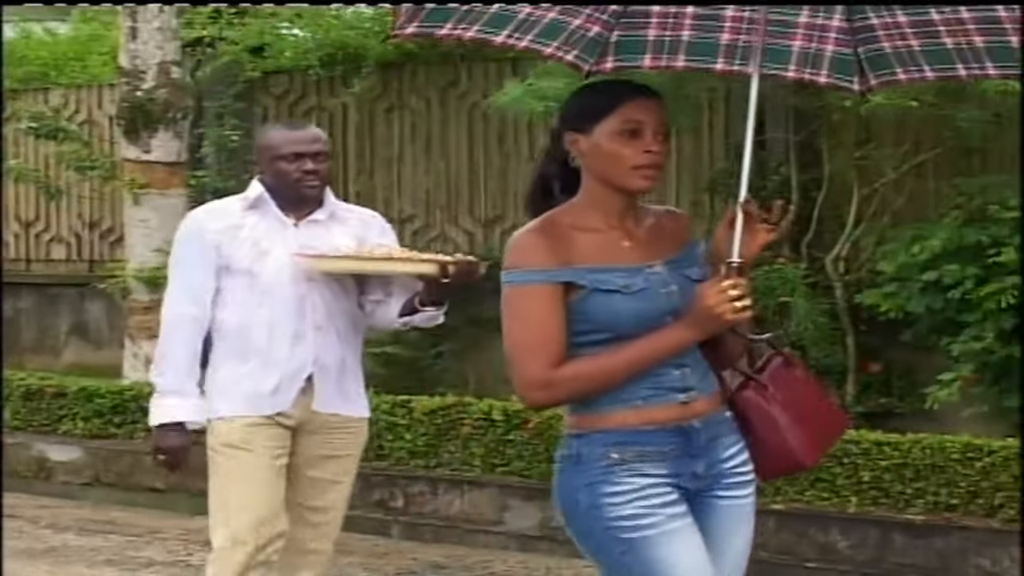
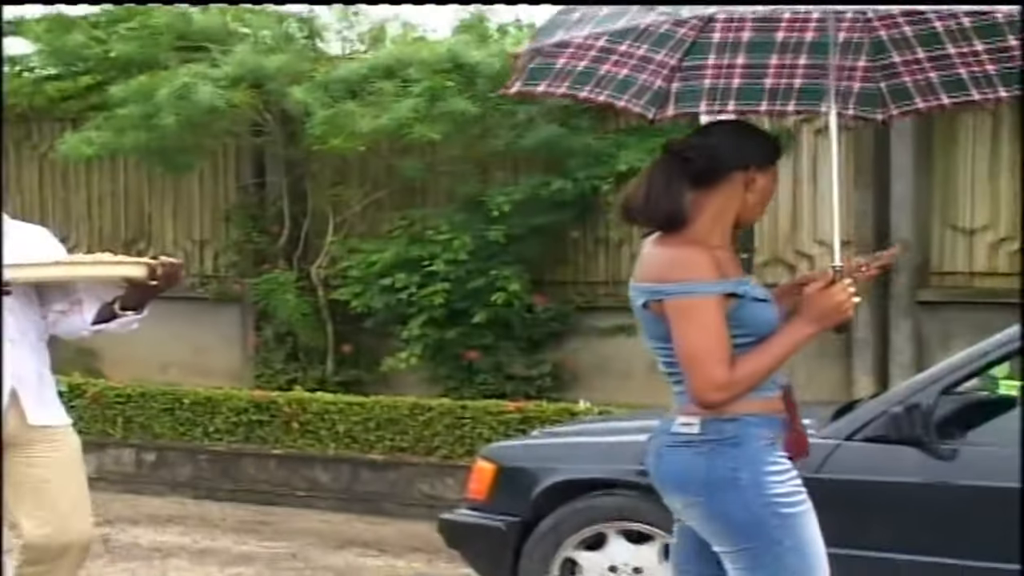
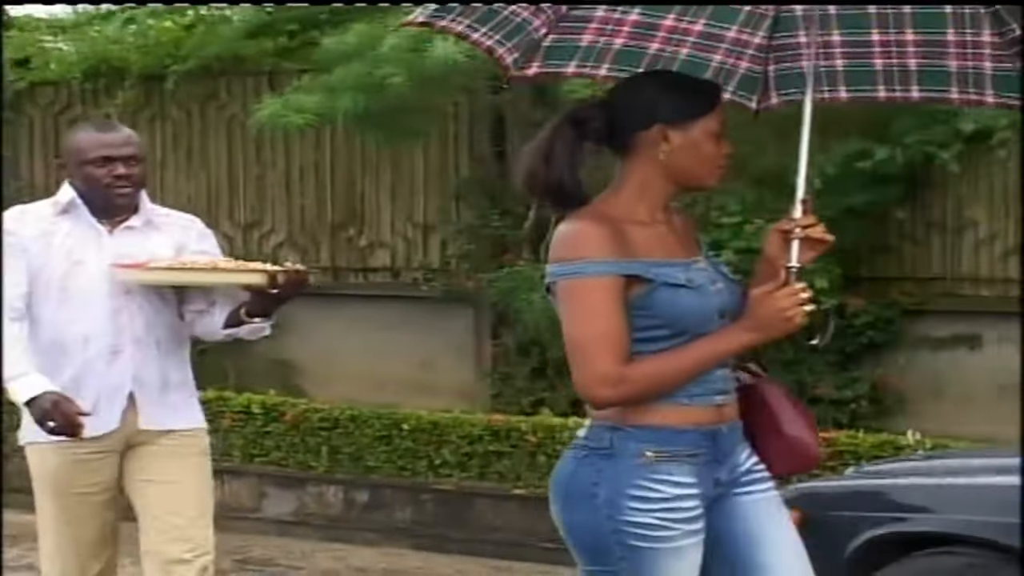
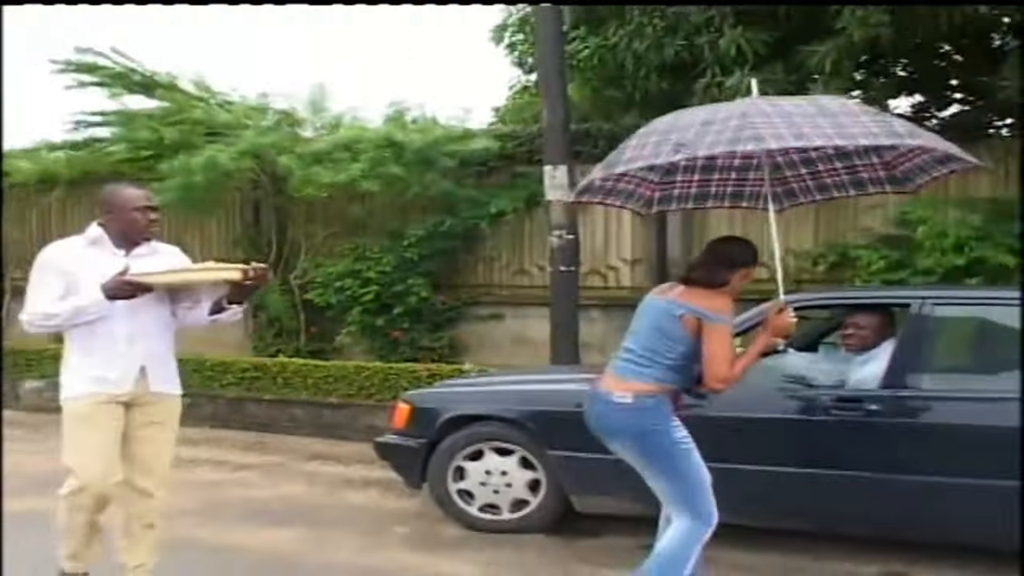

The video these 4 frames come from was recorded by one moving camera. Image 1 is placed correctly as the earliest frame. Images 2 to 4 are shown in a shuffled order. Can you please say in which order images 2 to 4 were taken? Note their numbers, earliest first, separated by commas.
3, 2, 4
